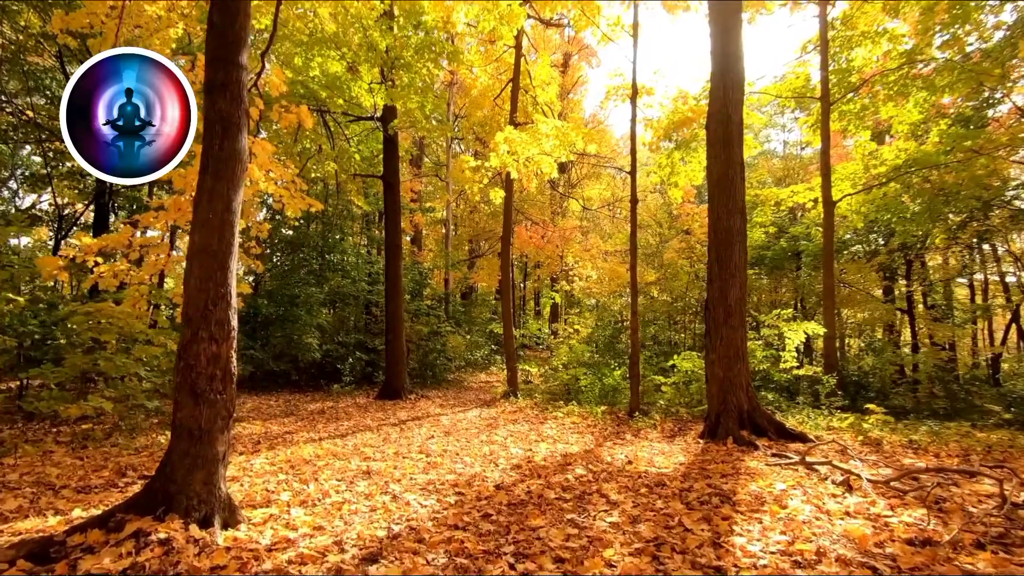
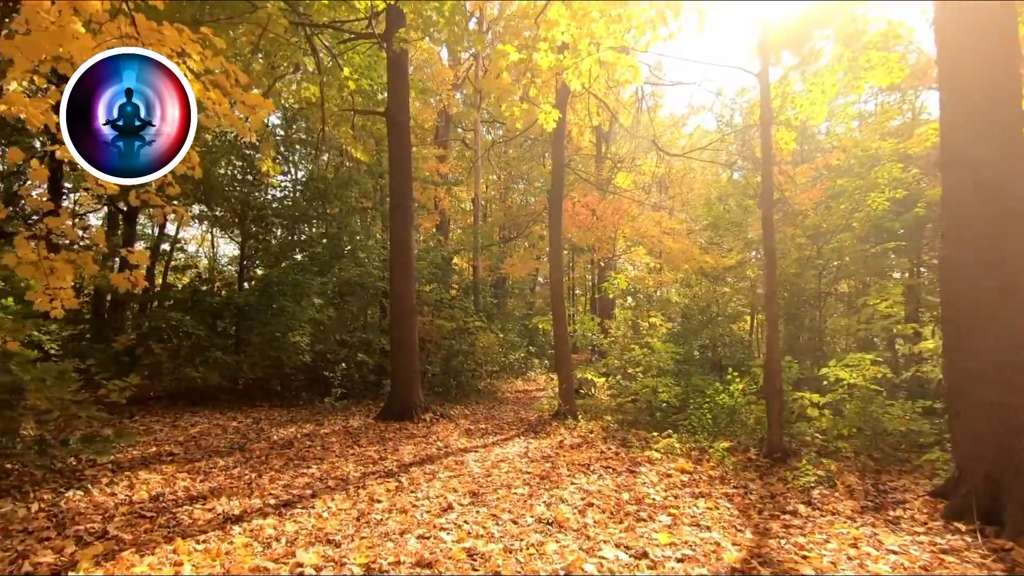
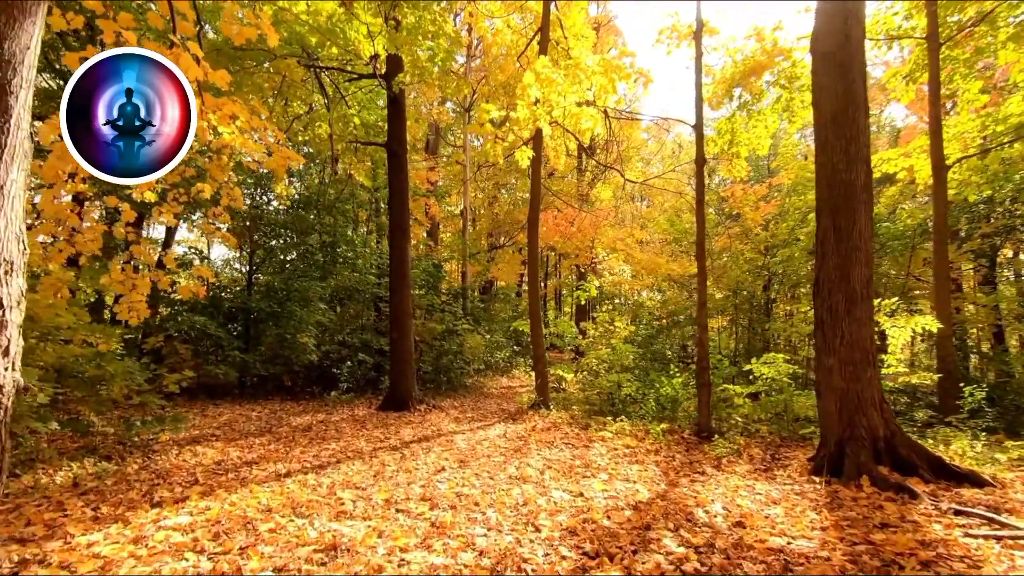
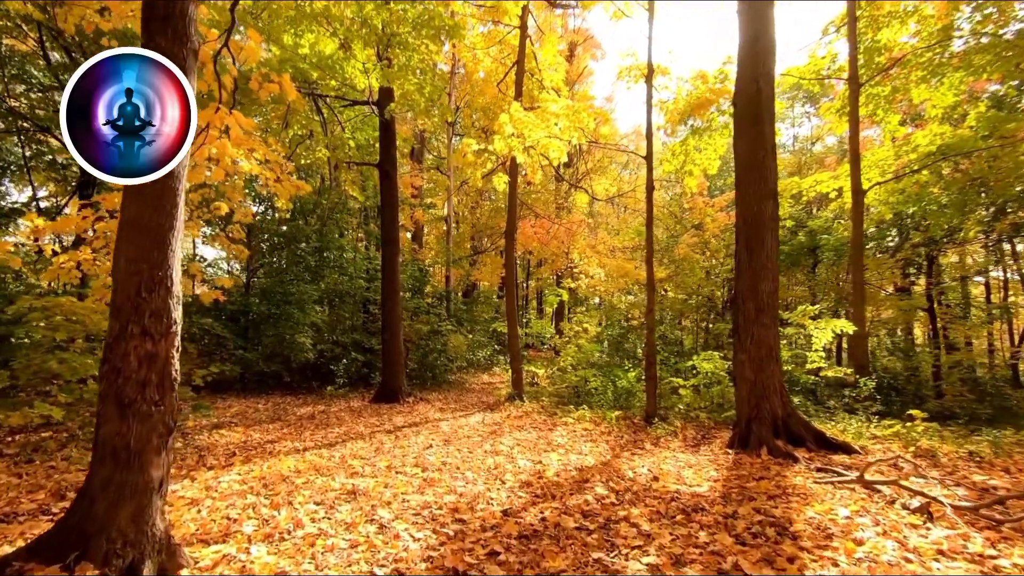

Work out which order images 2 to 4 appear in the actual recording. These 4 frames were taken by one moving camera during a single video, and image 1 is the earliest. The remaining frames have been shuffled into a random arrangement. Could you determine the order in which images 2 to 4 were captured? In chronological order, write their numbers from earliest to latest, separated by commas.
4, 3, 2
